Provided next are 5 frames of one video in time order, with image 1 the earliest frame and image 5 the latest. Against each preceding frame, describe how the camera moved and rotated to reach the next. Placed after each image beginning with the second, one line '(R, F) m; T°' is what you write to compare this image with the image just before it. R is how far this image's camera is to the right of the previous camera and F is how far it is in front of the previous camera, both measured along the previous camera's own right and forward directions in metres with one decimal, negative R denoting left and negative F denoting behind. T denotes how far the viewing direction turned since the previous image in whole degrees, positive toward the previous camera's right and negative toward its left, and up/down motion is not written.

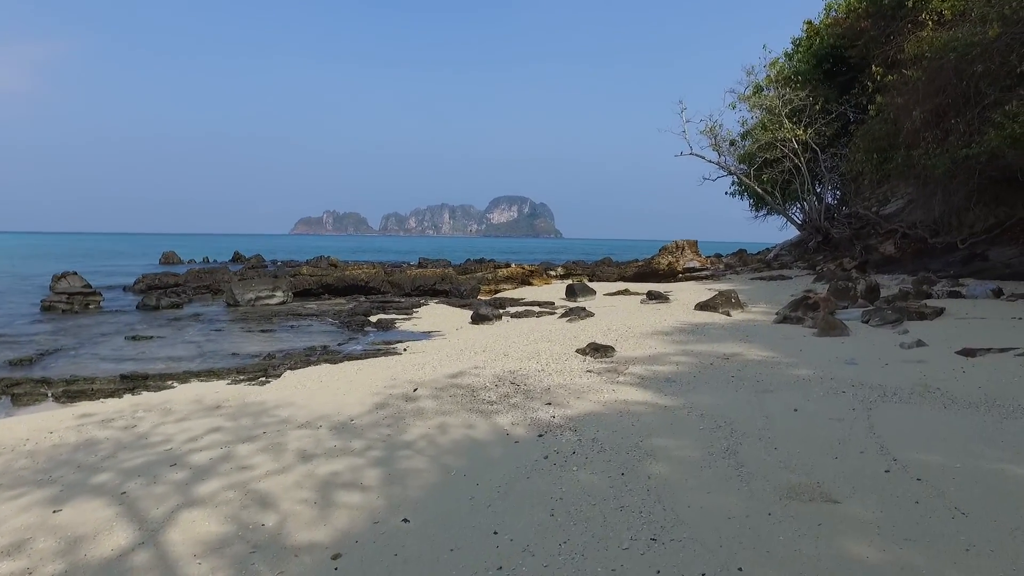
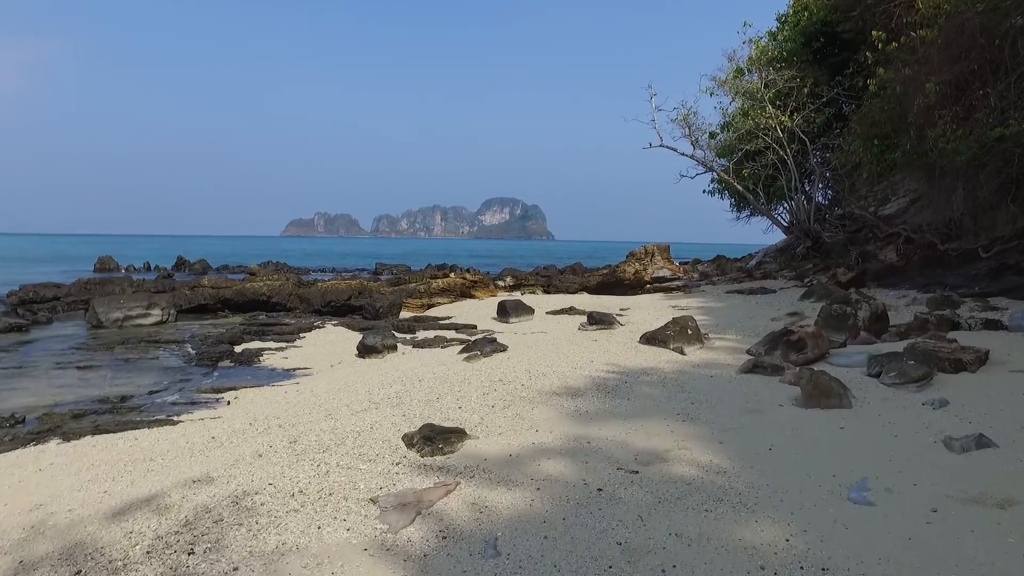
(+1.5, +3.2) m; +1°
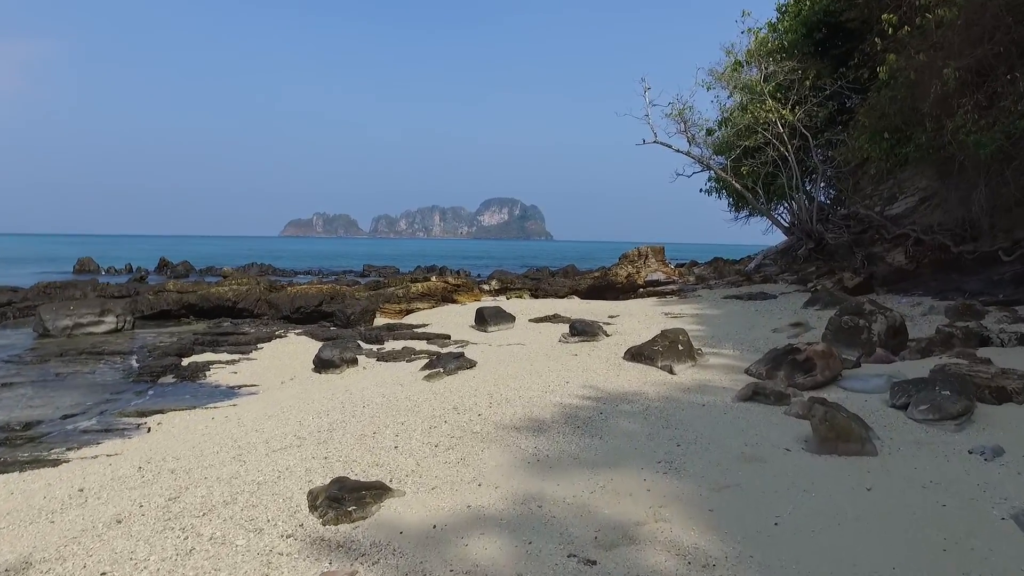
(+0.4, +1.1) m; 0°
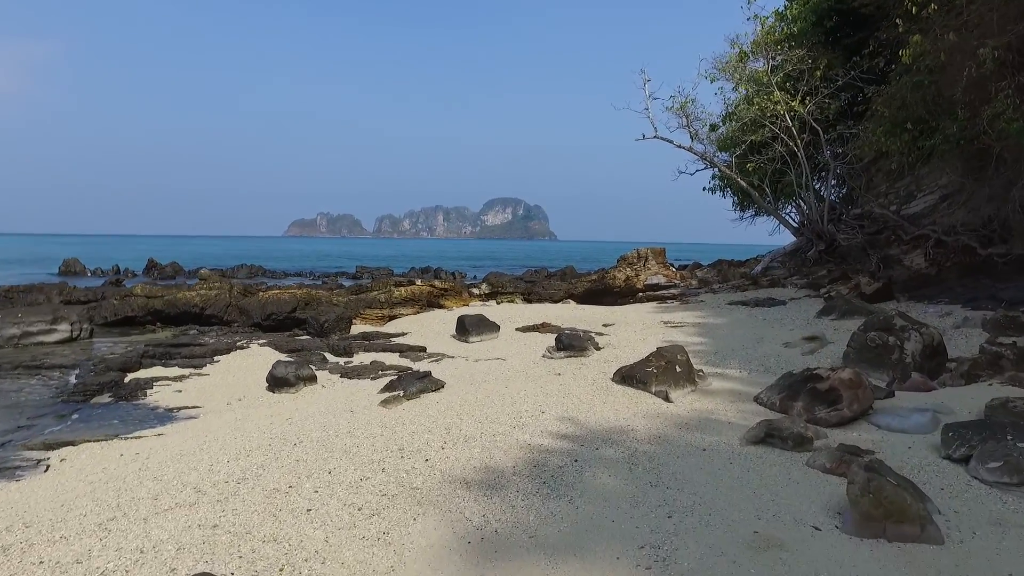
(+0.3, +1.1) m; 0°
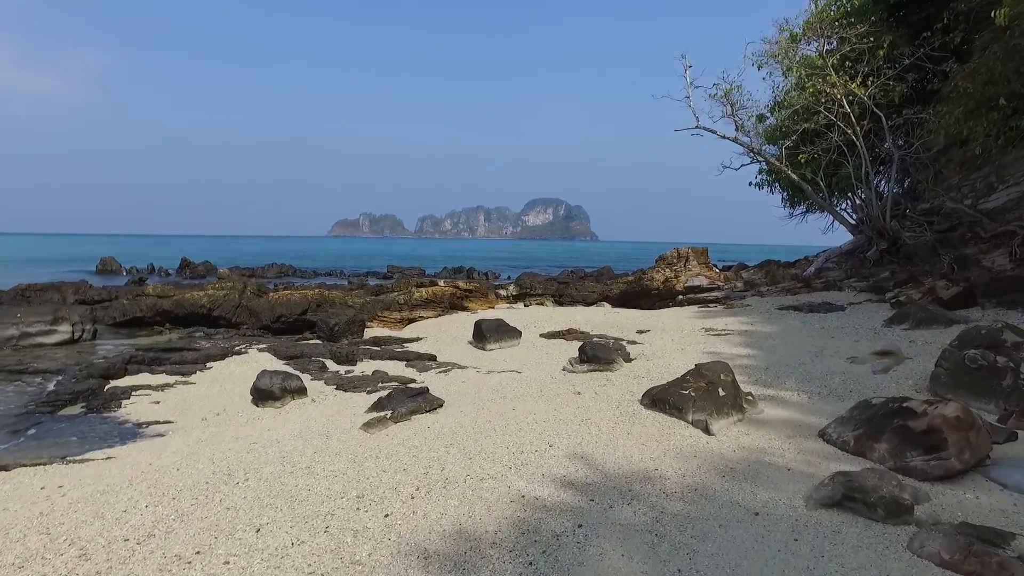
(+0.3, +1.2) m; -3°
